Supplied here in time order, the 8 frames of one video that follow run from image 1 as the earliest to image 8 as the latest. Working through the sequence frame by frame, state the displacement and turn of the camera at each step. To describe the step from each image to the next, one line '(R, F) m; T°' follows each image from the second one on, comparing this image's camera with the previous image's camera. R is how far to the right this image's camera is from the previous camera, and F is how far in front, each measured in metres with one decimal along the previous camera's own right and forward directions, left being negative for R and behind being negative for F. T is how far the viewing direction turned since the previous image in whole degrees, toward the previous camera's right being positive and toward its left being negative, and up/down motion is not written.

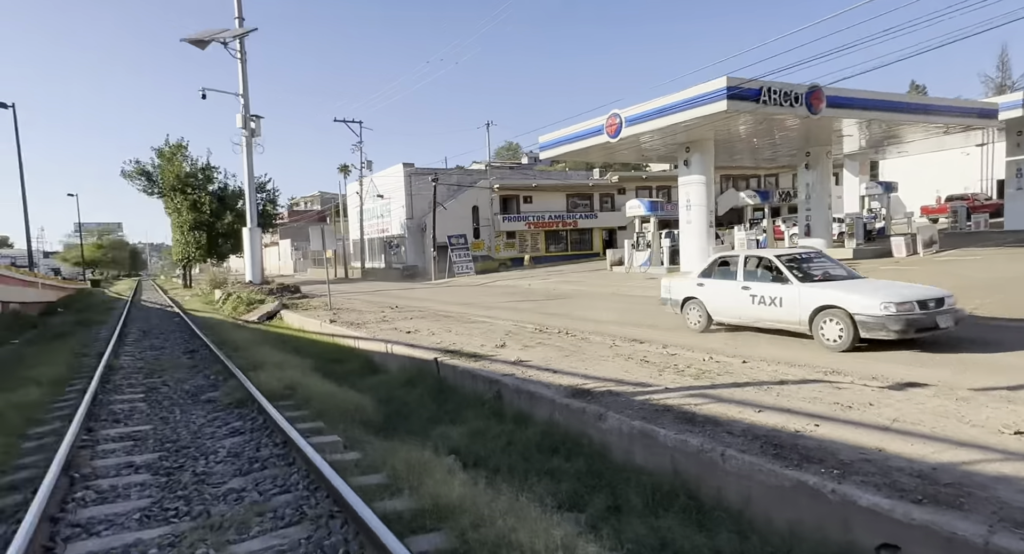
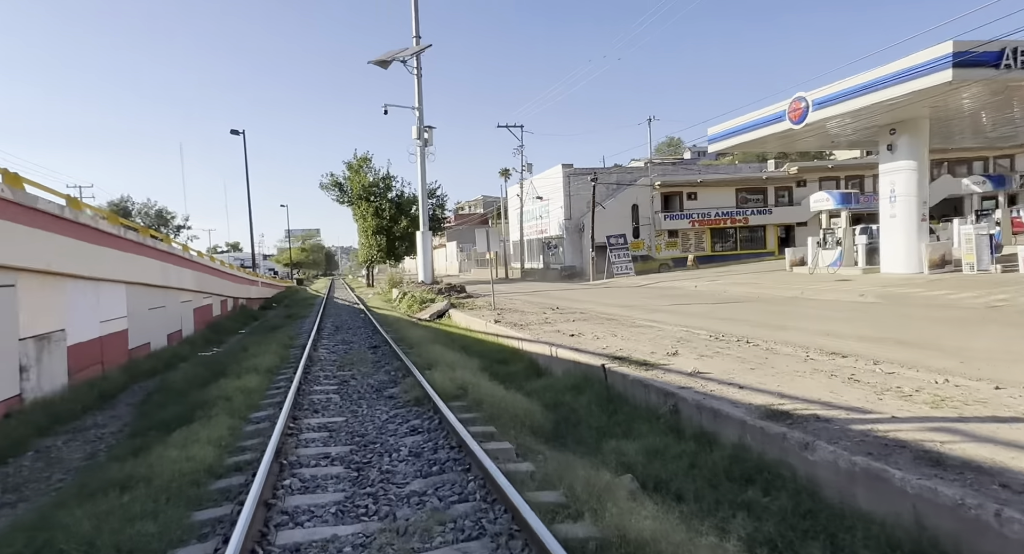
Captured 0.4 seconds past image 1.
(-0.2, +0.2) m; -15°
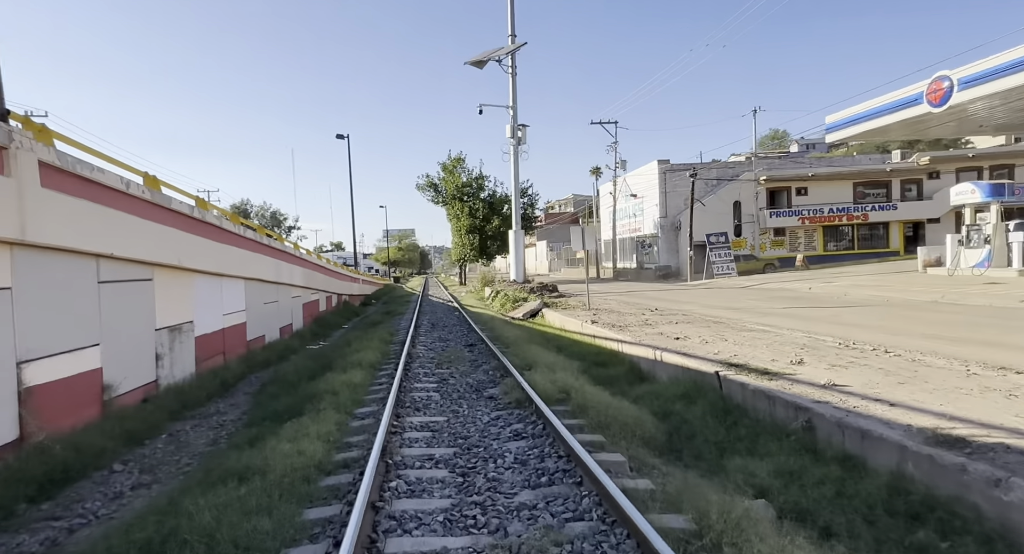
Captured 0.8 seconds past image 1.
(-0.2, +0.3) m; -9°
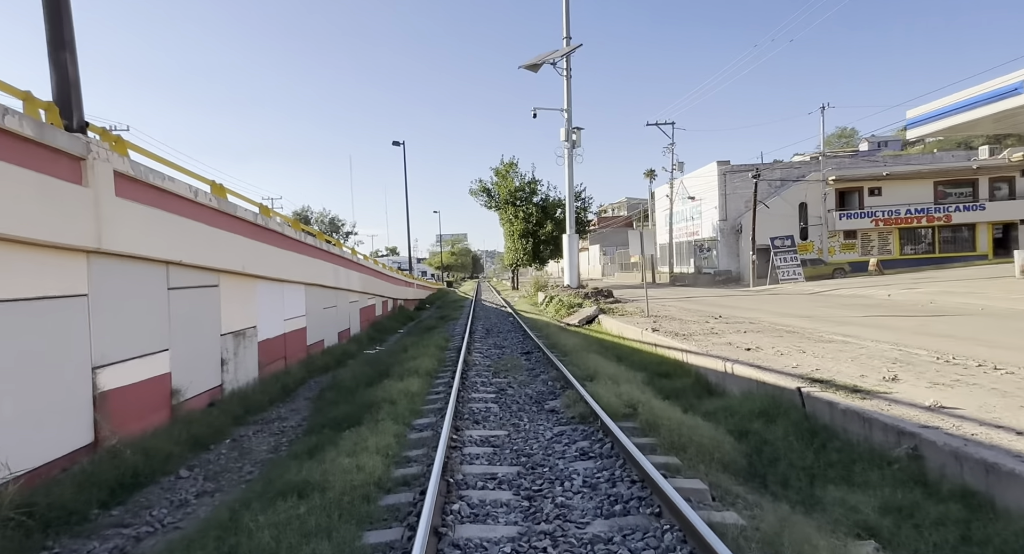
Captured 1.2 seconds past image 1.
(-0.1, +0.3) m; -5°
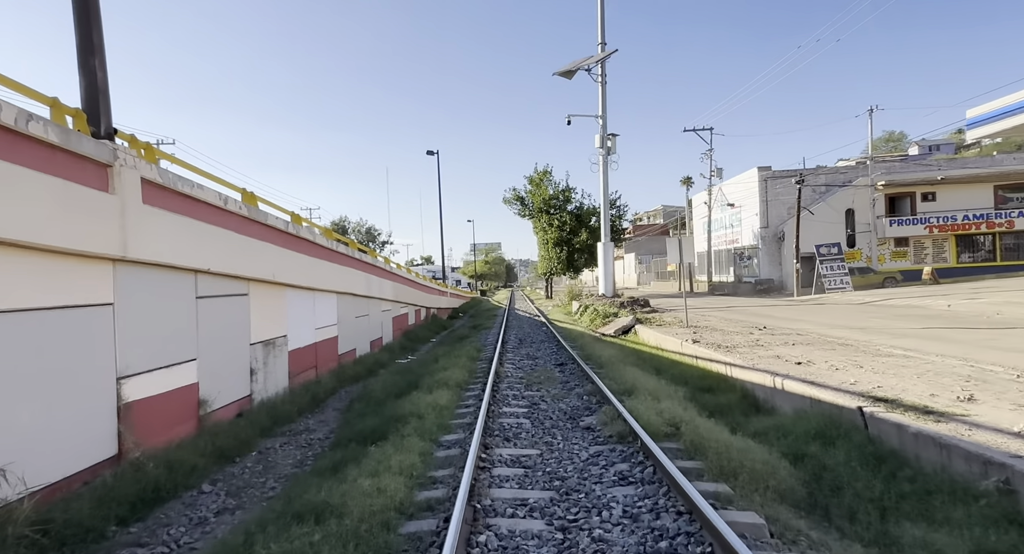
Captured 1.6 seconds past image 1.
(0.0, +0.4) m; -3°
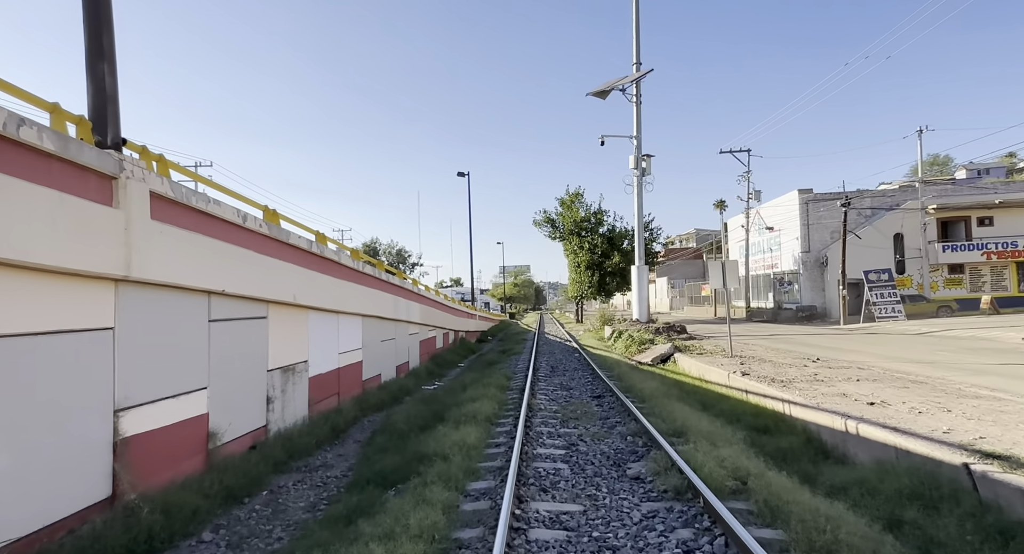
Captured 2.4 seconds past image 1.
(-0.1, +0.7) m; -3°
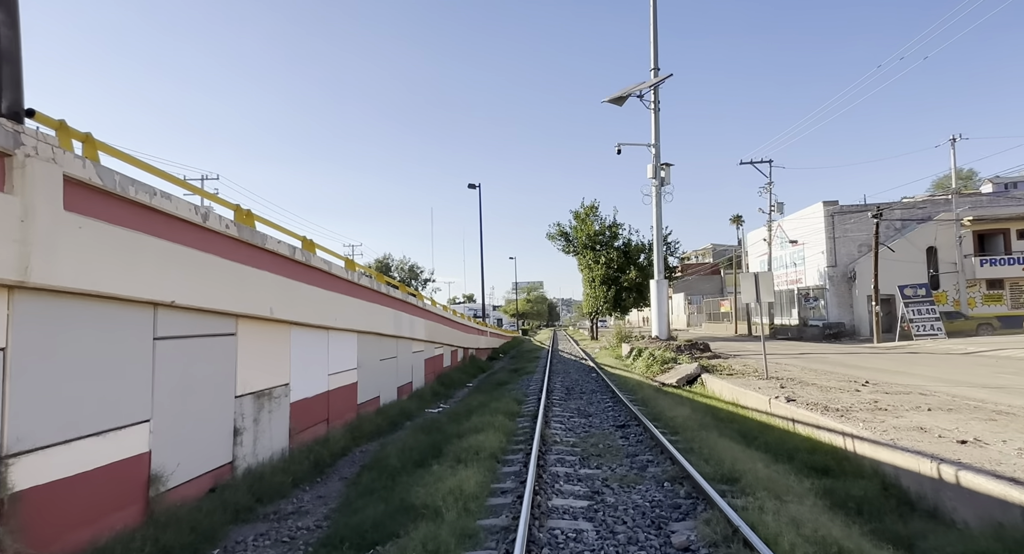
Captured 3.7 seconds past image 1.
(0.0, +1.3) m; -1°
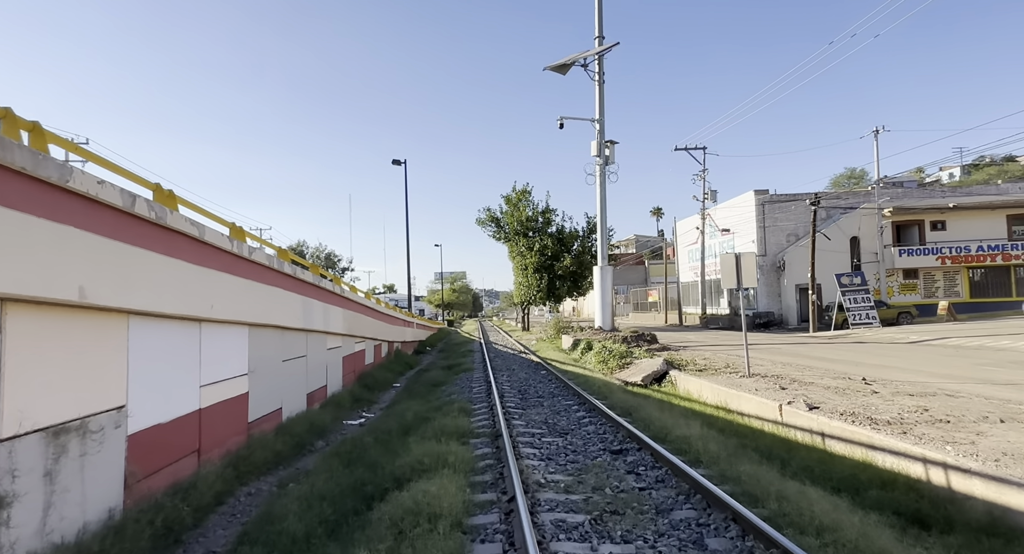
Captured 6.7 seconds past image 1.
(-0.4, +2.7) m; +8°
